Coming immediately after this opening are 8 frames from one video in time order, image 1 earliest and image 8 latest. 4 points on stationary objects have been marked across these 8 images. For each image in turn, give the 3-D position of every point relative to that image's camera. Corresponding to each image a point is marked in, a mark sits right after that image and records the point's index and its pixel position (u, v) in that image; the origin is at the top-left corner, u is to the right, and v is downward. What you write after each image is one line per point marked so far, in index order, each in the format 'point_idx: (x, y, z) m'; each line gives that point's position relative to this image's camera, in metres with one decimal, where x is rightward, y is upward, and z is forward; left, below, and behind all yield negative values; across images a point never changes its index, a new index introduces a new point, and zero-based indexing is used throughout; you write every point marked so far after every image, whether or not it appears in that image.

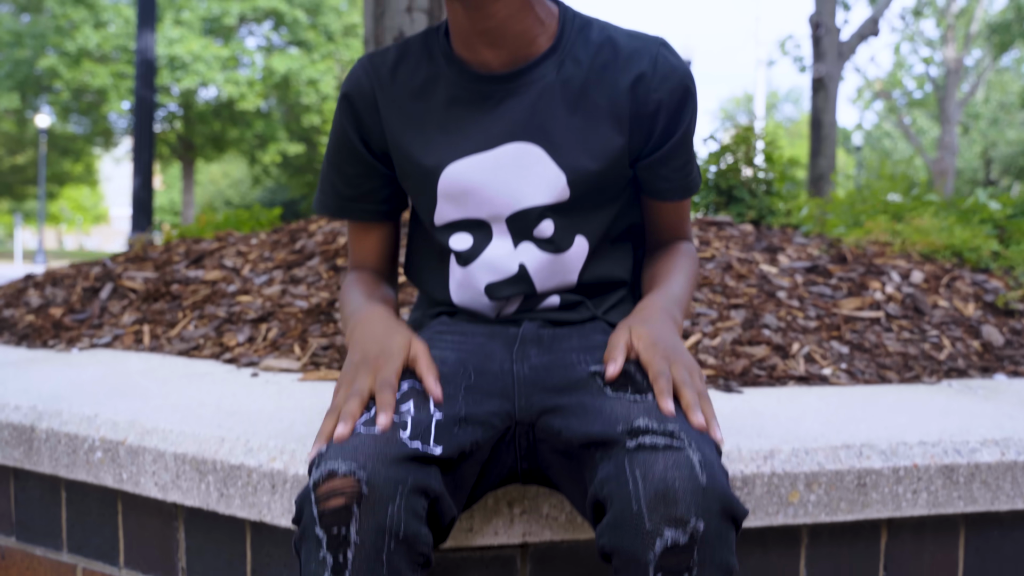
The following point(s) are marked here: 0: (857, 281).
0: (+1.1, 0.0, +3.0) m
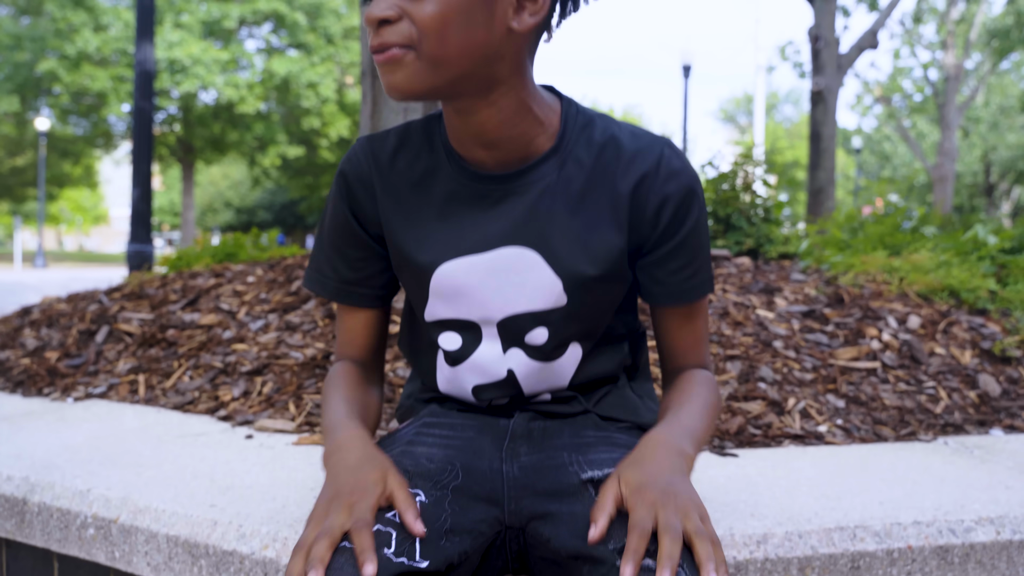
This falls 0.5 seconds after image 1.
0: (+1.1, -0.1, +3.0) m
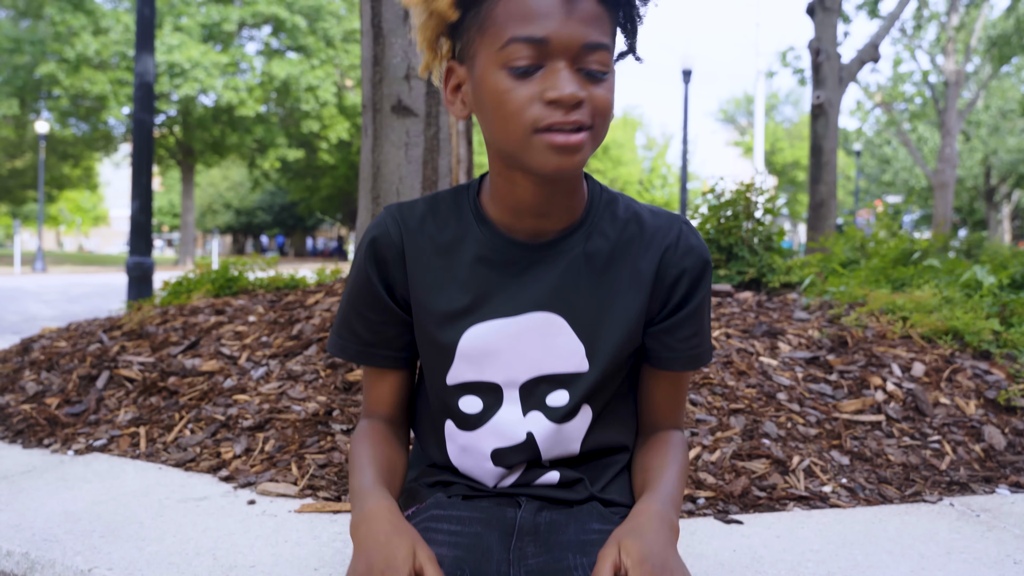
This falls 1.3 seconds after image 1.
0: (+1.1, -0.3, +3.0) m
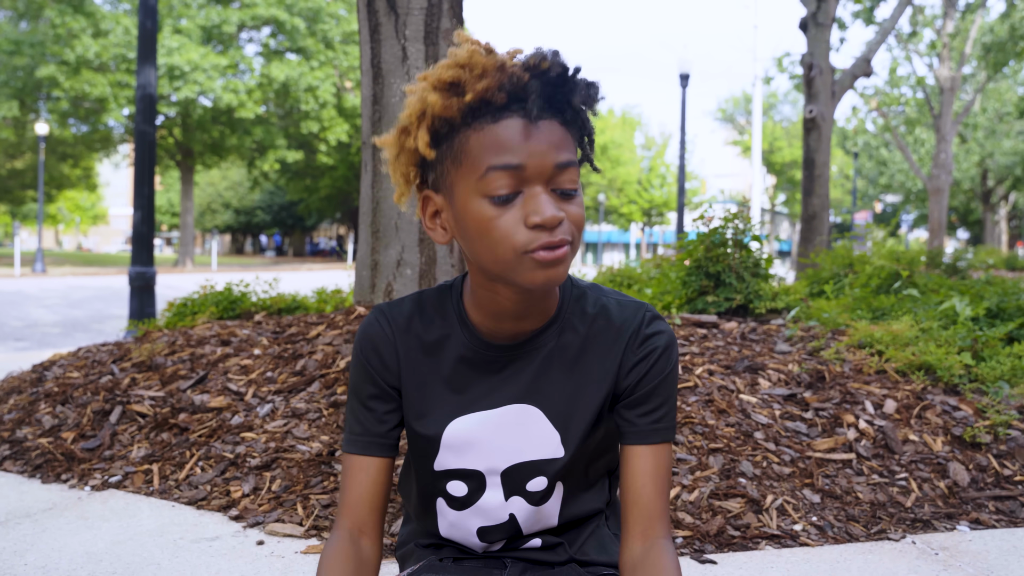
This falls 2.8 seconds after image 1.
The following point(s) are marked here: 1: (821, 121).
0: (+1.1, -0.4, +3.2) m
1: (+3.0, +1.6, +9.5) m
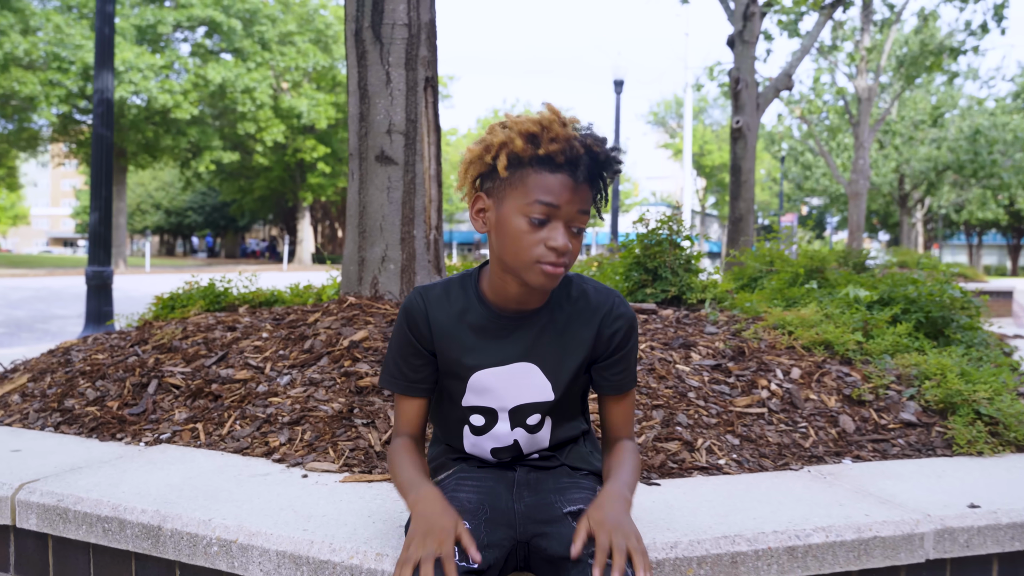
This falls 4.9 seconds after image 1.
0: (+1.0, -0.4, +4.0) m
1: (+2.5, +1.7, +10.3) m
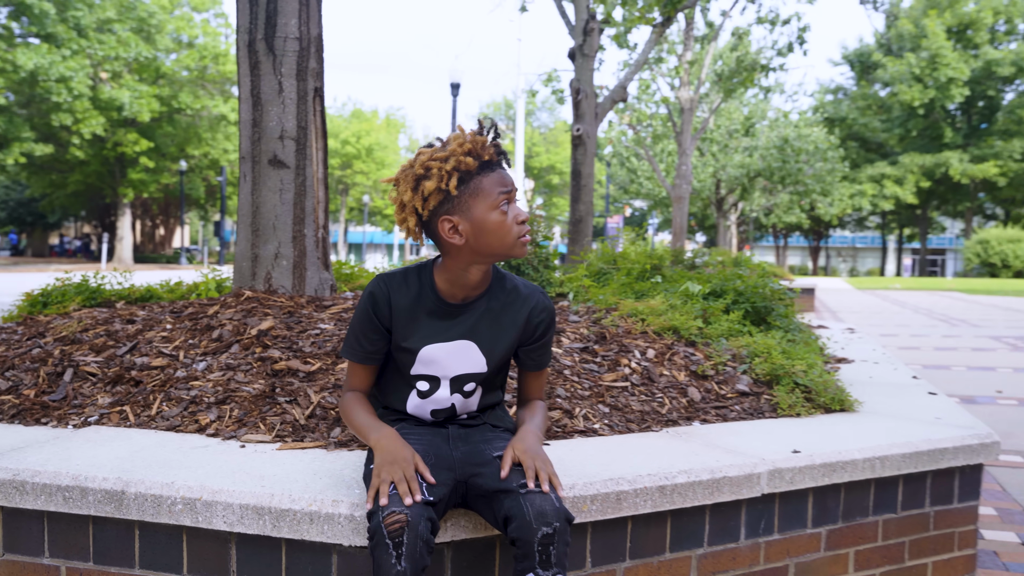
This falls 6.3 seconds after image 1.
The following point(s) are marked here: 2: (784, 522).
0: (+0.5, -0.3, +4.6) m
1: (+0.9, +1.7, +11.2) m
2: (+1.0, -0.9, +3.6) m
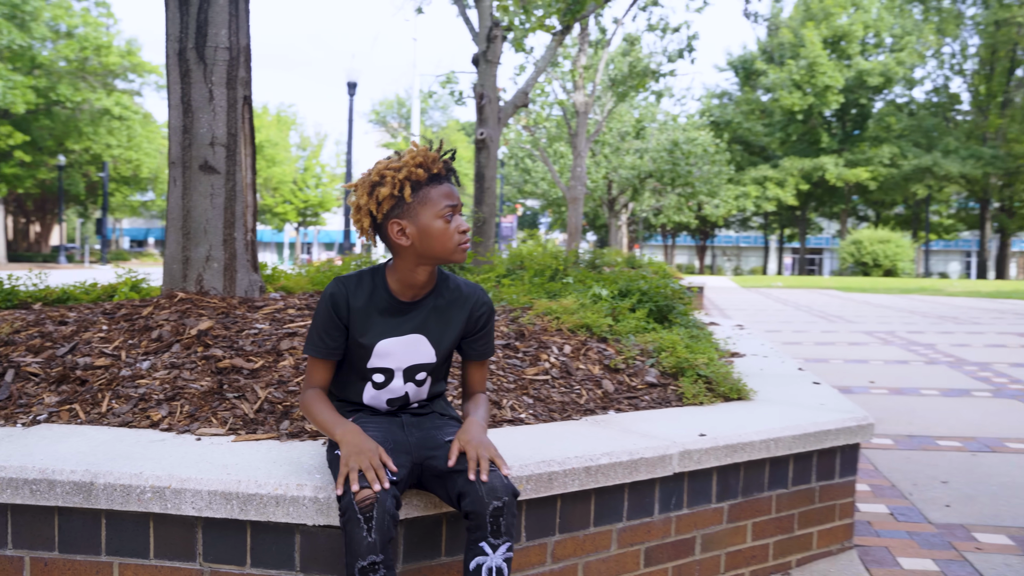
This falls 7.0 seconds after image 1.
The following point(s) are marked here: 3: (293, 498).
0: (+0.1, -0.3, +5.0) m
1: (-0.2, +1.7, +11.5) m
2: (+0.8, -0.9, +4.1) m
3: (-0.7, -0.7, +3.1) m
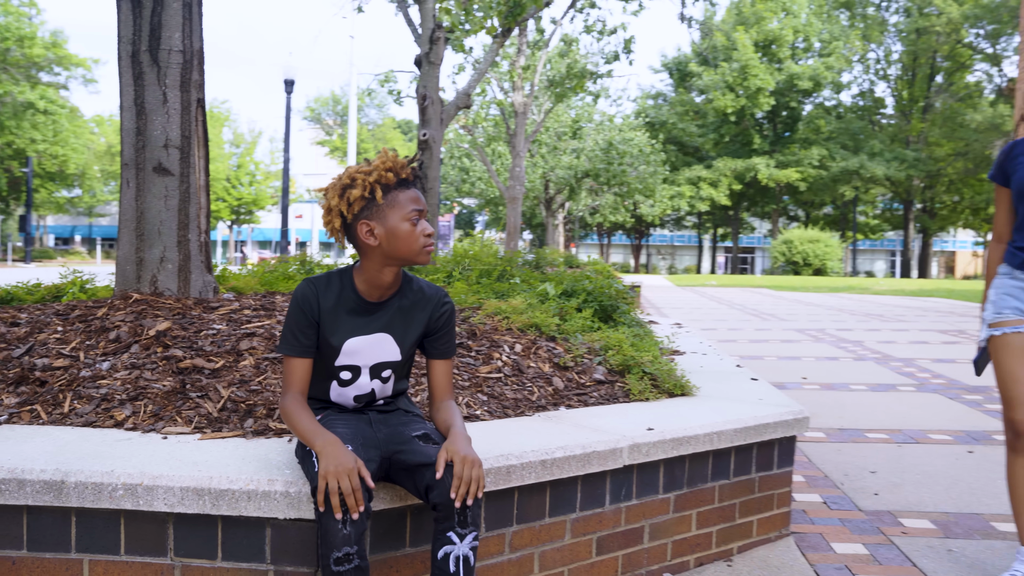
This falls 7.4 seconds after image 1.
0: (-0.1, -0.4, +5.2) m
1: (-0.9, +1.7, +11.7) m
2: (+0.6, -0.9, +4.3) m
3: (-0.8, -0.7, +3.2) m
